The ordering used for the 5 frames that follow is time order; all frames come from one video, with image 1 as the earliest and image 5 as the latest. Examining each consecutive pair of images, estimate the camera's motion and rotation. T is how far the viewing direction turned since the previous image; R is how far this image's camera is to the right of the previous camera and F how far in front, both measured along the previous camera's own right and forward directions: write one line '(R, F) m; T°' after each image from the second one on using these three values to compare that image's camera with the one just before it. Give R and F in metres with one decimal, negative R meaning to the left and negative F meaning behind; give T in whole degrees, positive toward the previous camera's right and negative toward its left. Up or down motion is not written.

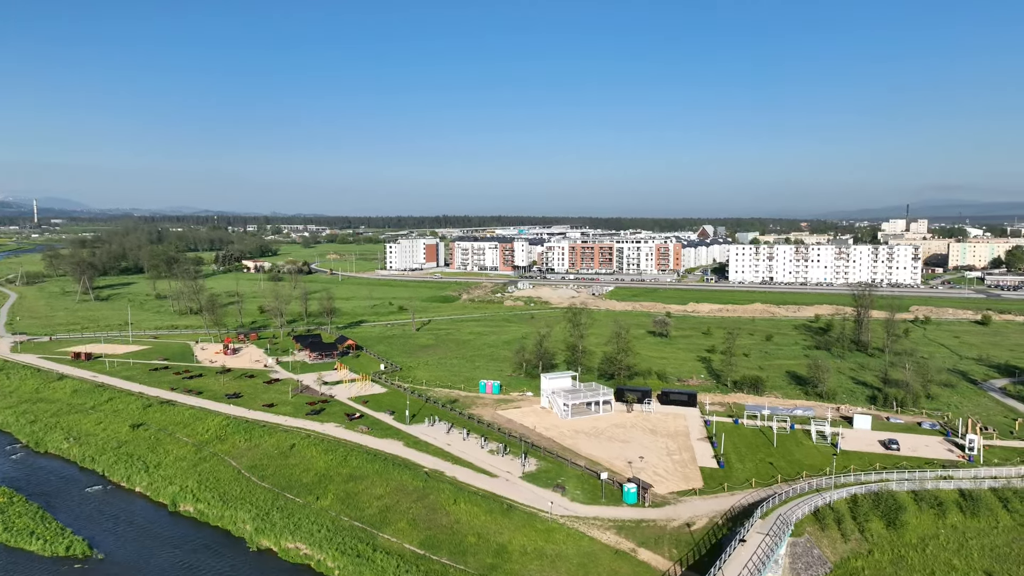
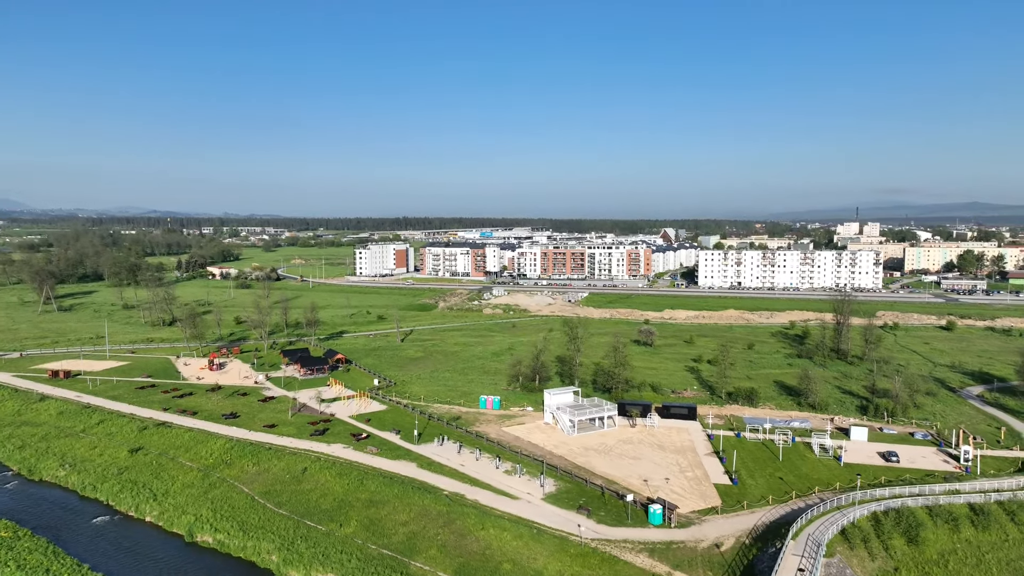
(-1.5, 0.0) m; +3°
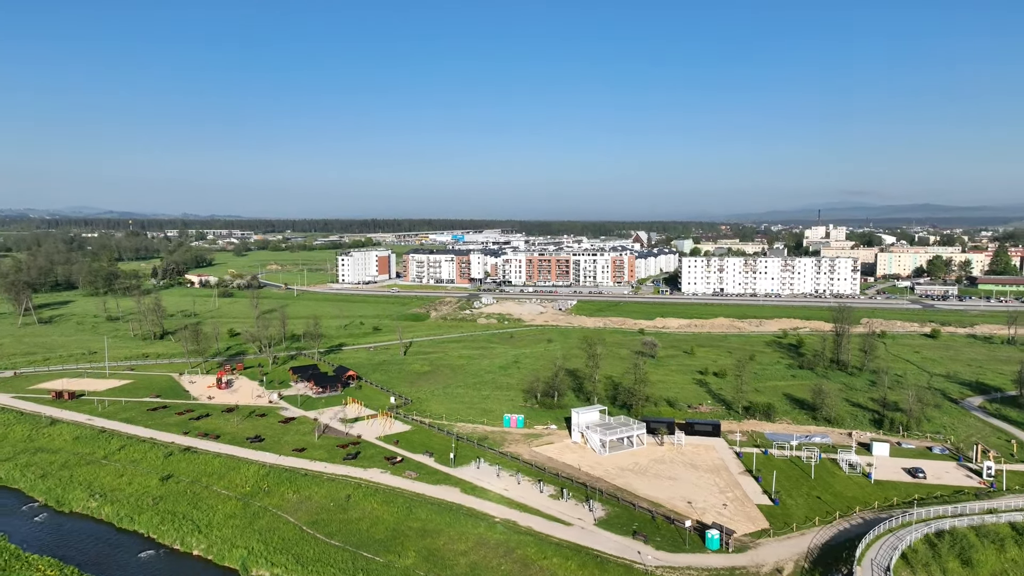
(-2.1, -0.1) m; +3°
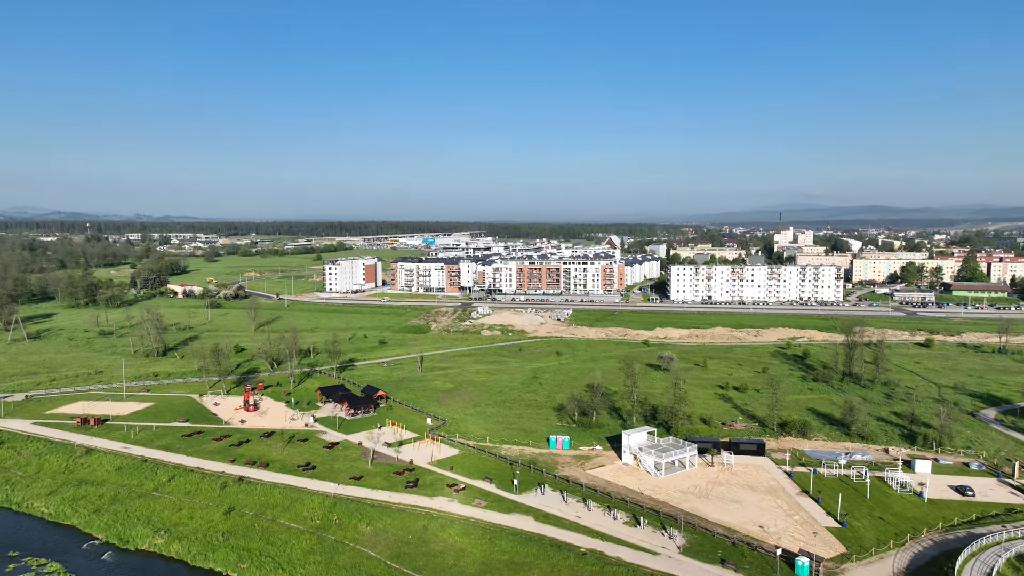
(-3.1, -0.1) m; +3°
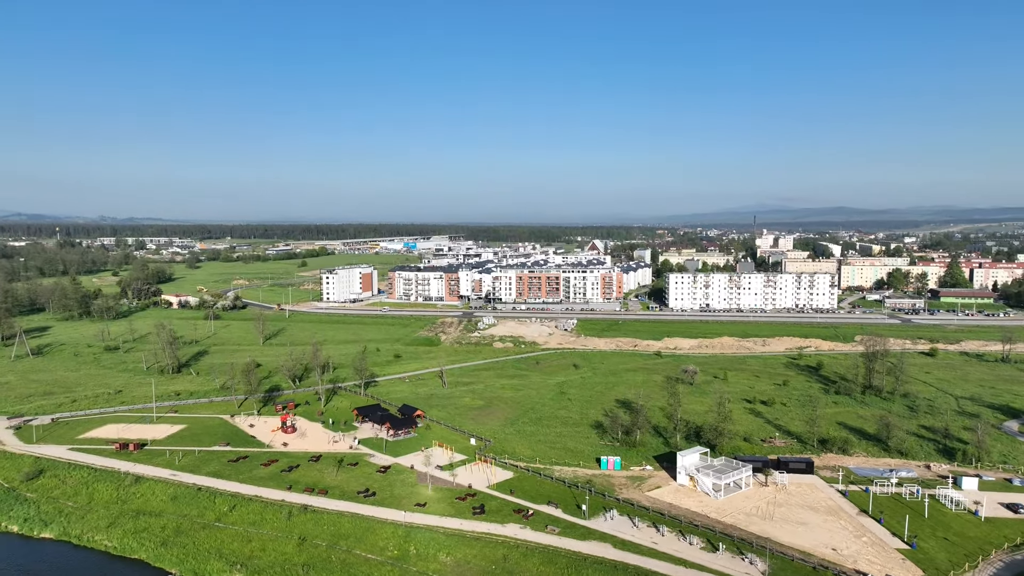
(-2.9, -0.1) m; +2°
